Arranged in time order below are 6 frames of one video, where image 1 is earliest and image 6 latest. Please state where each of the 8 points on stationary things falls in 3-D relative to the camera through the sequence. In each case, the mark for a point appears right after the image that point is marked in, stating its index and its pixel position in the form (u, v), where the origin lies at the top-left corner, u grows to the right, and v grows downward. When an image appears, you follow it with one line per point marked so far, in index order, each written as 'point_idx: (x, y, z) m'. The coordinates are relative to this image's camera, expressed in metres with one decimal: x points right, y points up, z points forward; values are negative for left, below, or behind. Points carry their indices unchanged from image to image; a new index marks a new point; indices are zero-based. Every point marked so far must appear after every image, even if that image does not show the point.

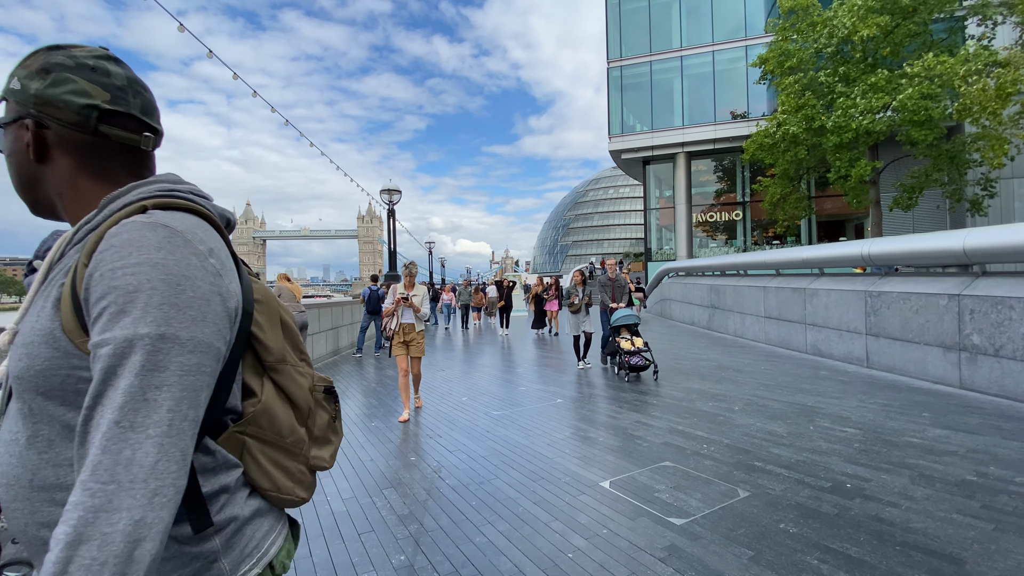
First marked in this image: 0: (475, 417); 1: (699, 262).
0: (-0.5, -1.6, +5.8) m
1: (+6.3, +0.9, +15.8) m
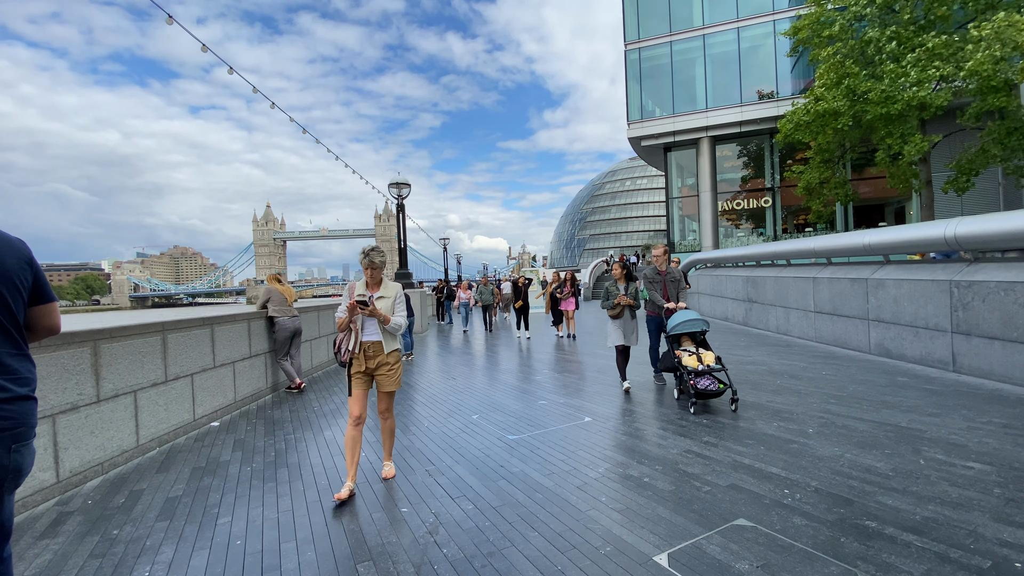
0: (-0.3, -1.6, +4.8) m
1: (+6.8, +1.1, +14.5) m
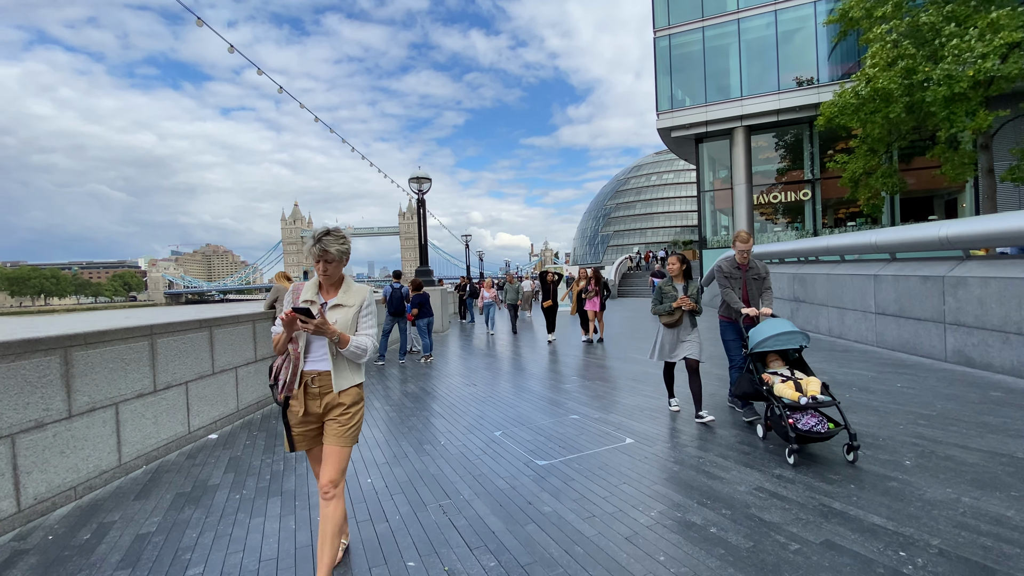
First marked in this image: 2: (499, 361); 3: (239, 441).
0: (0.0, -1.6, +4.1) m
1: (+7.5, +1.2, +13.4) m
2: (-0.3, -1.5, +9.4) m
3: (-3.0, -1.7, +5.2) m
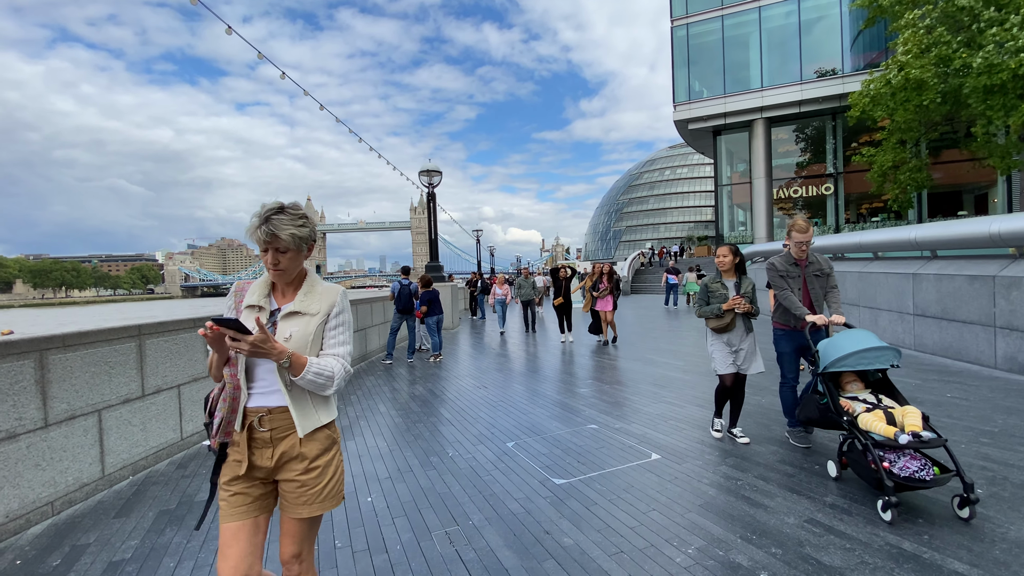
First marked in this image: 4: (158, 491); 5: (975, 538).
0: (+0.1, -1.6, +3.7) m
1: (+7.9, +1.2, +12.8) m
2: (0.0, -1.4, +9.0) m
3: (-2.9, -1.7, +4.9) m
4: (-3.0, -1.7, +4.0) m
5: (+2.8, -1.5, +2.8) m
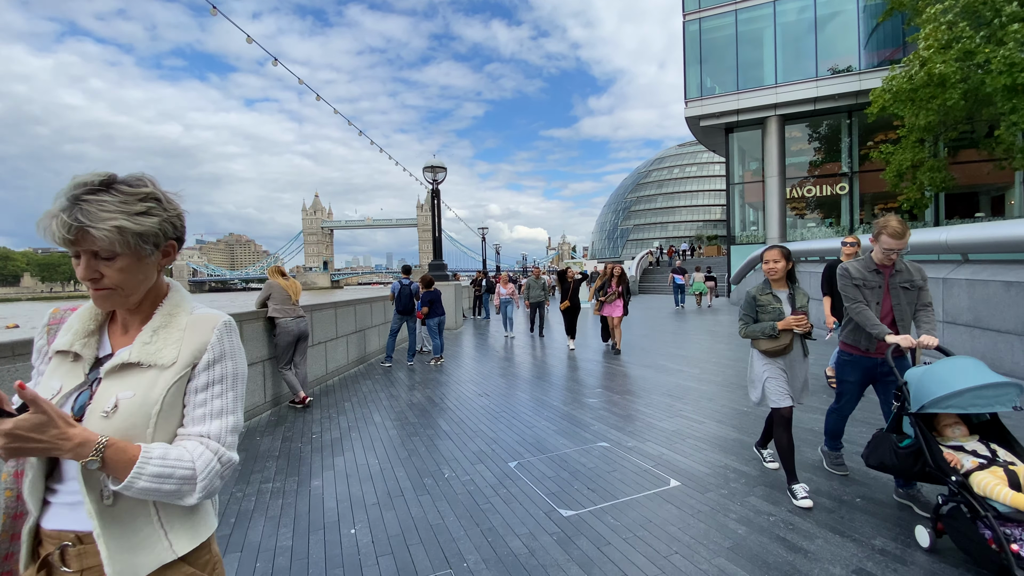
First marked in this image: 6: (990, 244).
0: (+0.1, -1.6, +3.3) m
1: (+8.0, +1.1, +12.3) m
2: (0.0, -1.4, +8.6) m
3: (-2.9, -1.7, +4.5) m
4: (-3.0, -1.7, +3.6) m
5: (+2.8, -1.6, +2.4) m
6: (+7.2, +0.7, +7.0) m
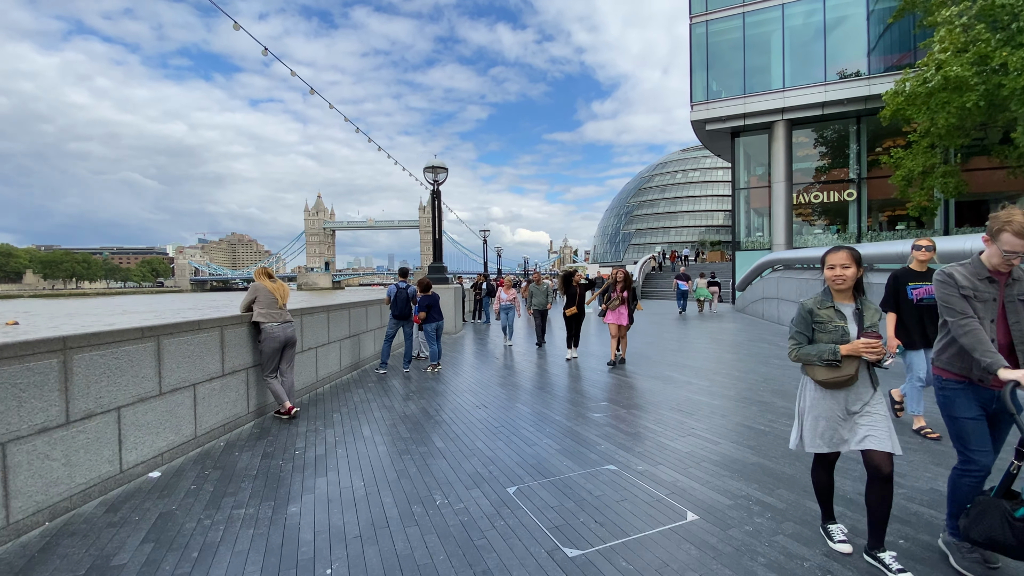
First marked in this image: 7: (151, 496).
0: (+0.1, -1.7, +2.9) m
1: (+8.1, +0.9, +11.9) m
2: (0.0, -1.5, +8.2) m
3: (-2.9, -1.7, +4.1) m
4: (-3.0, -1.7, +3.2) m
5: (+2.7, -1.6, +2.0) m
6: (+7.2, +0.5, +6.6) m
7: (-3.0, -1.7, +3.9) m
